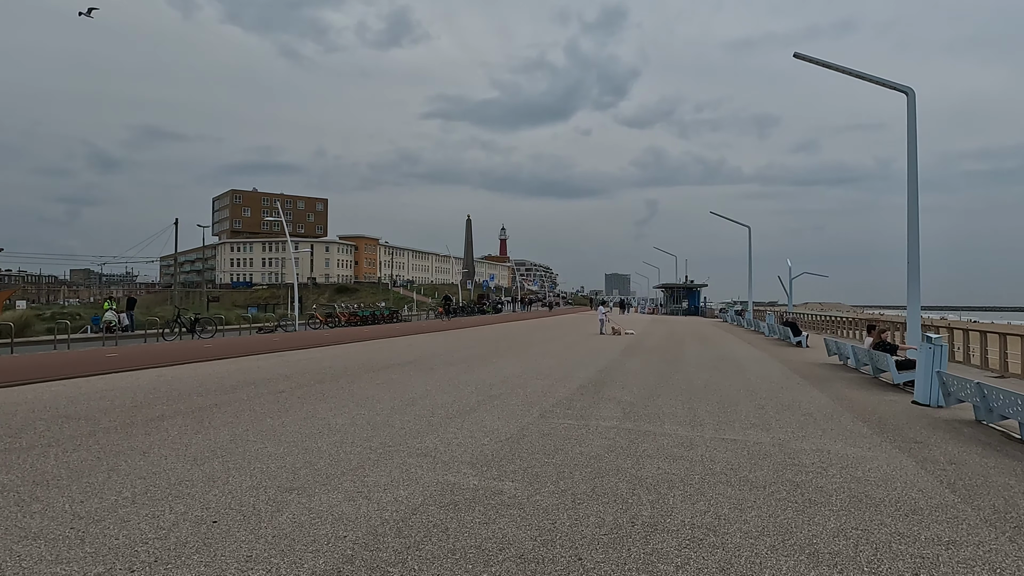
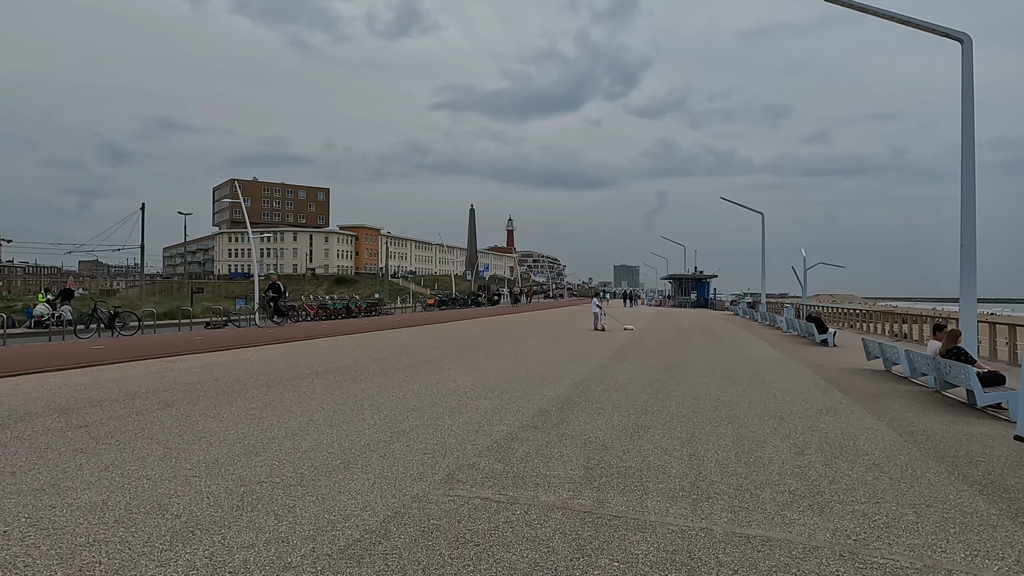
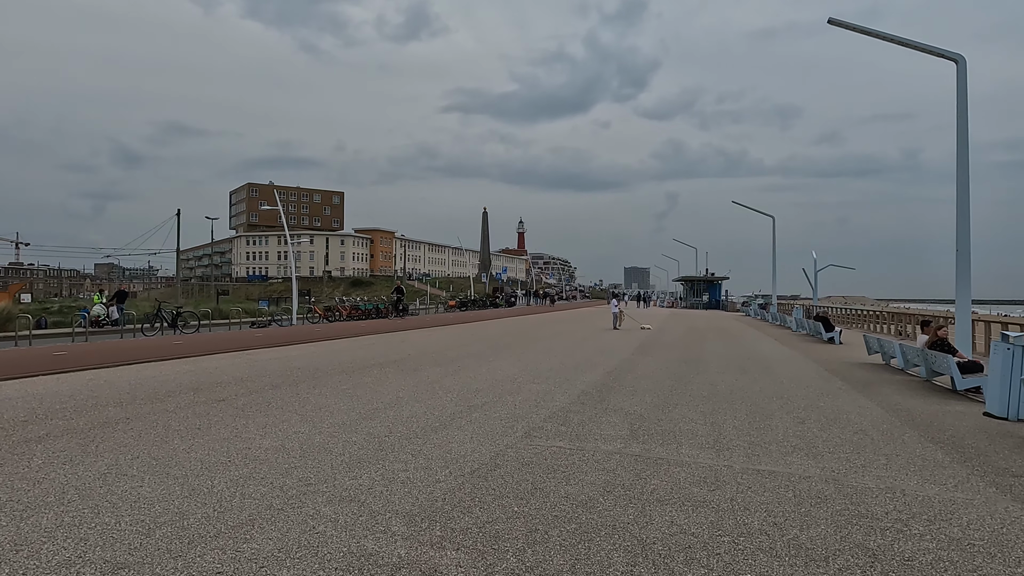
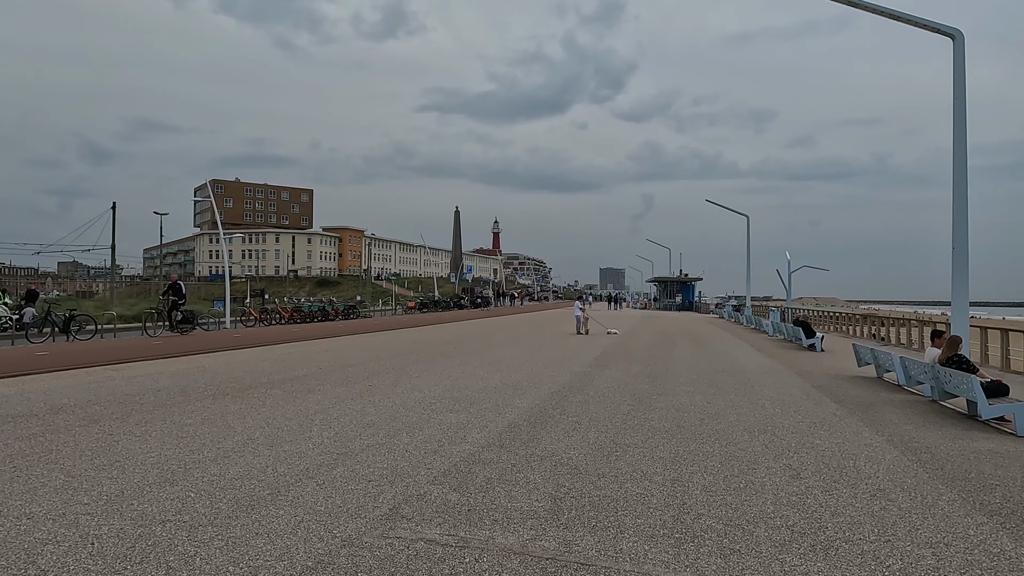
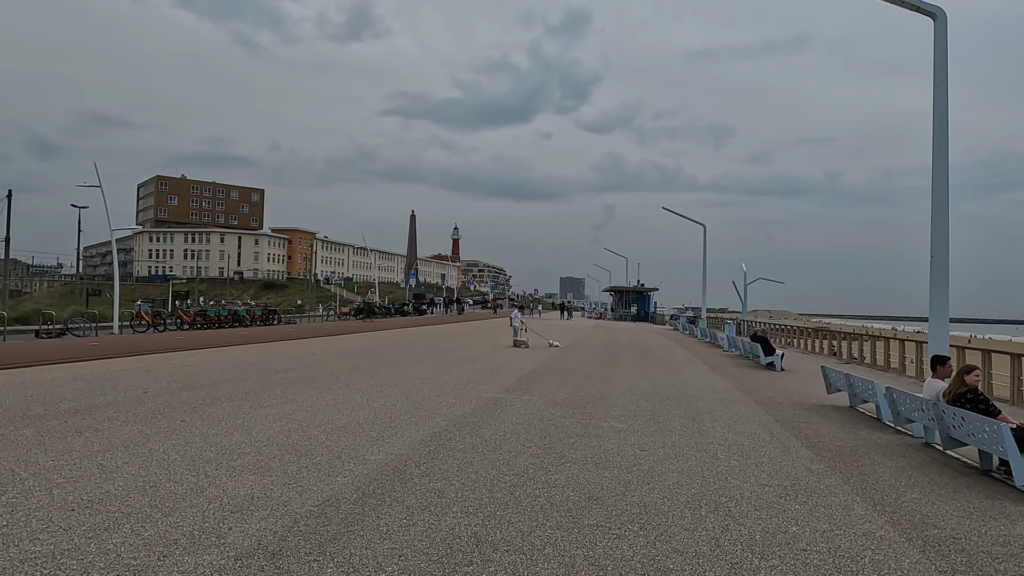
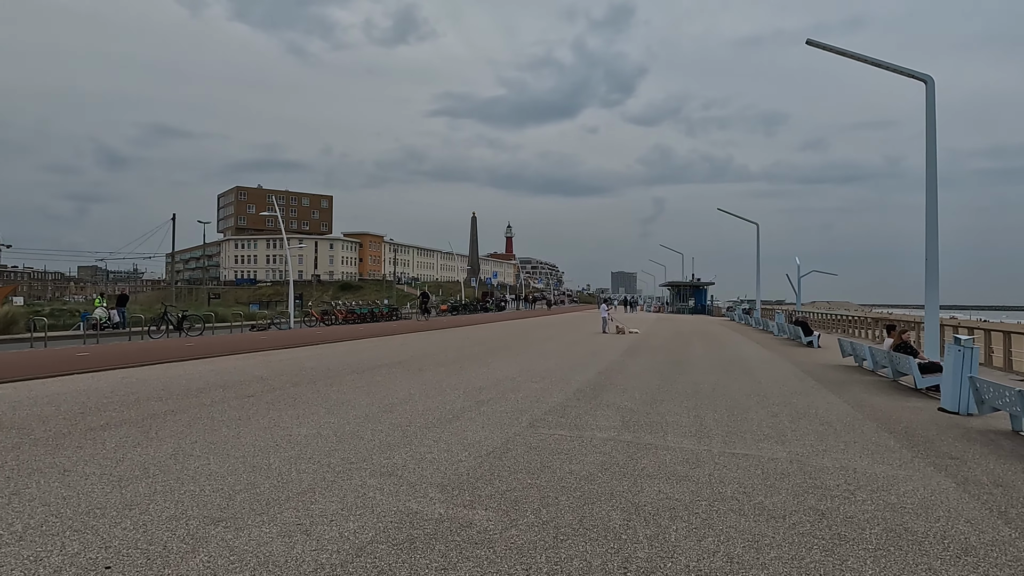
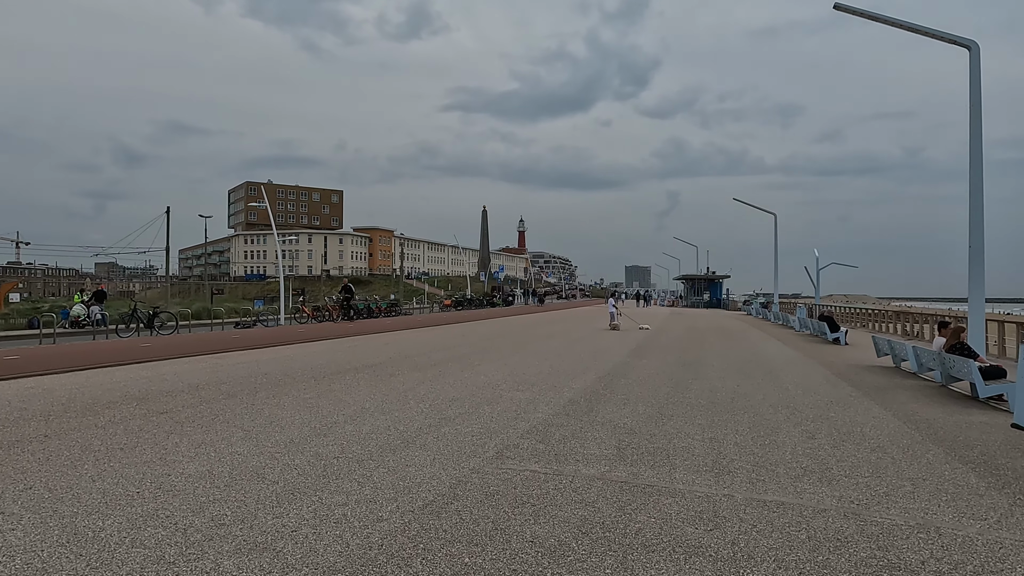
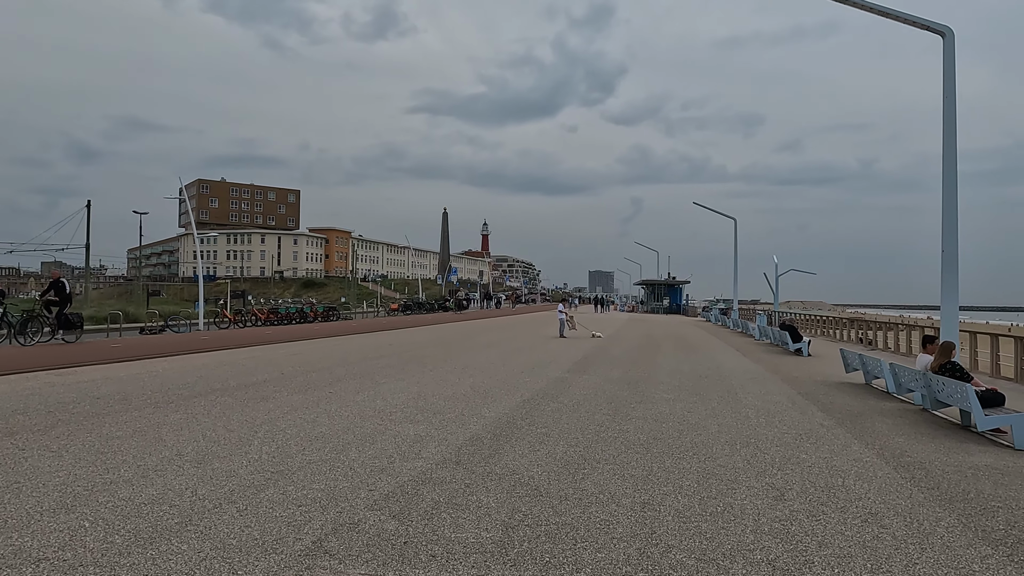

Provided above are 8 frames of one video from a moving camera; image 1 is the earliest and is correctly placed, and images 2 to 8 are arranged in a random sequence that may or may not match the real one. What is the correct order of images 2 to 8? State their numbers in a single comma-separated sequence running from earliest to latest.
6, 3, 7, 2, 4, 8, 5
